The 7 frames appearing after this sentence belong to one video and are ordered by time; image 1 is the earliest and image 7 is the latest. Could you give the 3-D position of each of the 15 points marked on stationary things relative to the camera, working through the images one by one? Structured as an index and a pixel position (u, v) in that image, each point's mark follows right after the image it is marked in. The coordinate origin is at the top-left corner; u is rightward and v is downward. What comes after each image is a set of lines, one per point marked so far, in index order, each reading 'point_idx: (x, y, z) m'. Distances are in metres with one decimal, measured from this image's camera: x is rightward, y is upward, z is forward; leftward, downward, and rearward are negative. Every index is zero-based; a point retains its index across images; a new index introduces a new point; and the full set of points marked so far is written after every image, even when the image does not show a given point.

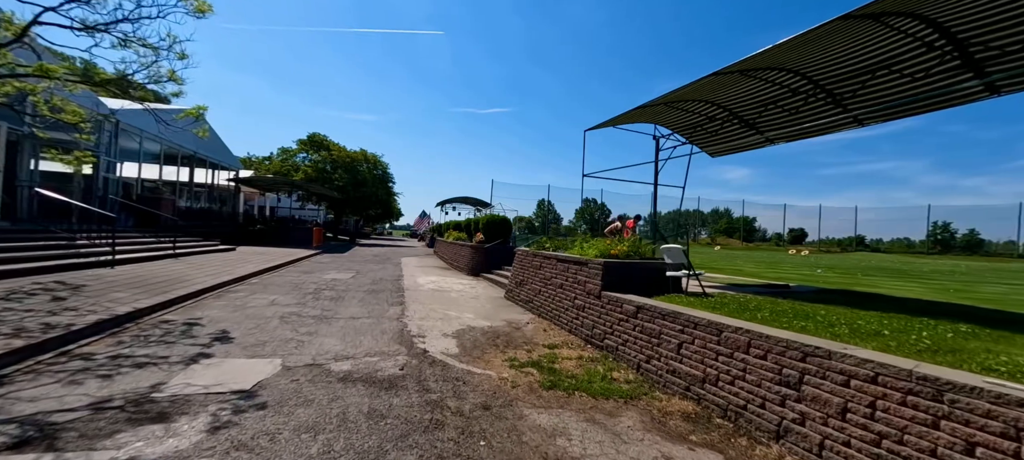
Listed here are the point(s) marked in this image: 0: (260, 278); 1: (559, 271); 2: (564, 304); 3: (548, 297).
0: (-6.7, -1.3, +10.5) m
1: (+0.9, -0.8, +7.6) m
2: (+0.9, -1.3, +7.1) m
3: (+0.7, -1.3, +7.7) m
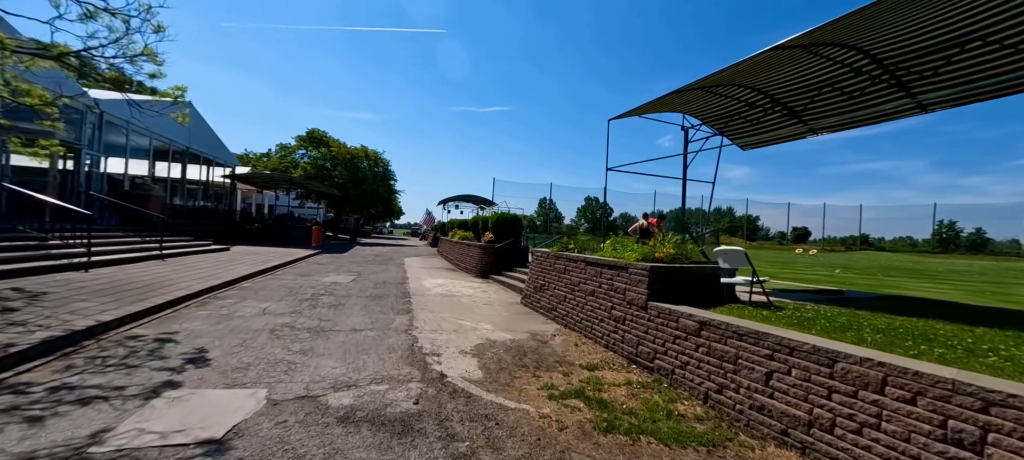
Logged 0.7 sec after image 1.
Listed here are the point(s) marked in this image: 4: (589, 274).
0: (-6.3, -1.3, +9.5) m
1: (+1.3, -0.8, +6.7) m
2: (+1.3, -1.3, +6.2) m
3: (+1.1, -1.3, +6.8) m
4: (+1.3, -0.7, +6.7) m
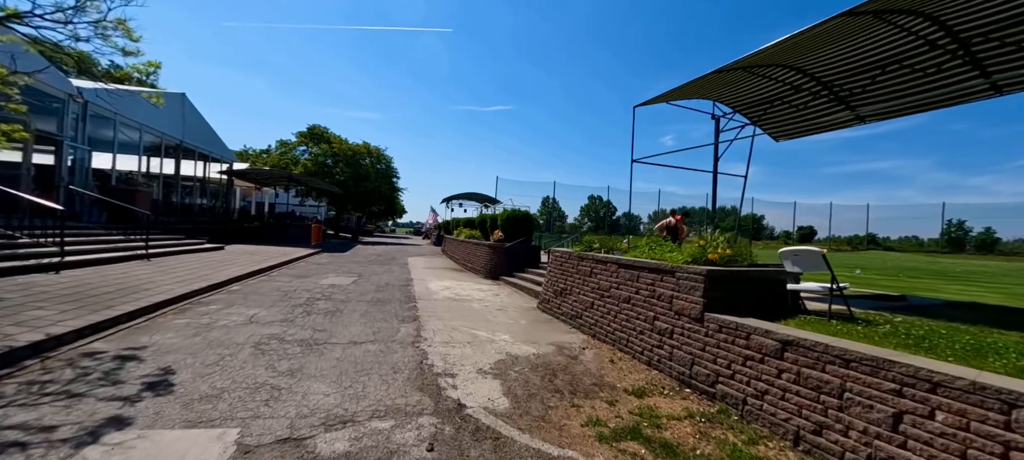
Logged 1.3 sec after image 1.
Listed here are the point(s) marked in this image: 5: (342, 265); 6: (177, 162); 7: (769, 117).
0: (-6.0, -1.2, +8.7) m
1: (+1.6, -0.7, +5.8) m
2: (+1.7, -1.3, +5.3) m
3: (+1.4, -1.3, +6.0) m
4: (+1.6, -0.7, +5.9) m
5: (-6.0, -1.2, +13.9) m
6: (-15.1, +3.1, +17.7) m
7: (+6.2, +2.7, +9.5) m
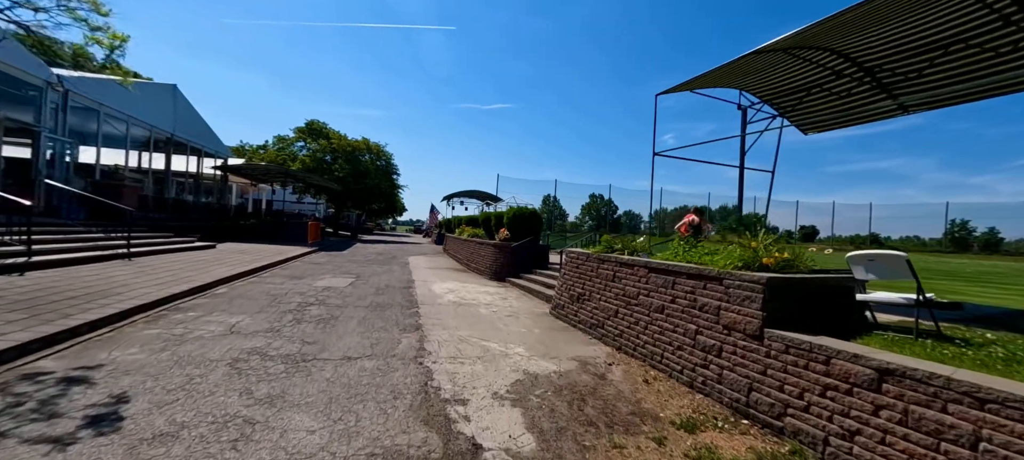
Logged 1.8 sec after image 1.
0: (-5.7, -1.2, +8.0) m
1: (+1.8, -0.7, +5.1) m
2: (+1.9, -1.3, +4.6) m
3: (+1.7, -1.3, +5.3) m
4: (+1.8, -0.7, +5.2) m
5: (-5.8, -1.2, +13.2) m
6: (-14.9, +3.2, +17.0) m
7: (+6.4, +2.7, +8.8) m
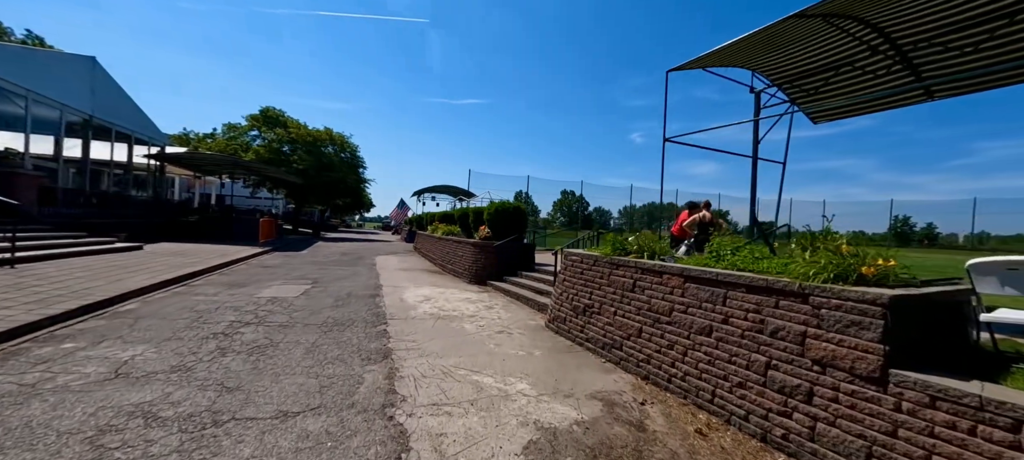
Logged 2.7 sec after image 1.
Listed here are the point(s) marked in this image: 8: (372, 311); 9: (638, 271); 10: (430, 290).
0: (-5.9, -1.2, +6.3) m
1: (+1.8, -0.7, +4.0) m
2: (+1.9, -1.3, +3.5) m
3: (+1.7, -1.2, +4.1) m
4: (+1.8, -0.7, +4.0) m
5: (-6.3, -1.1, +11.5) m
6: (-15.7, +3.2, +14.5) m
7: (+6.1, +2.8, +8.0) m
8: (-2.4, -1.4, +6.7) m
9: (+1.5, -0.5, +4.8) m
10: (-1.9, -1.4, +8.9) m
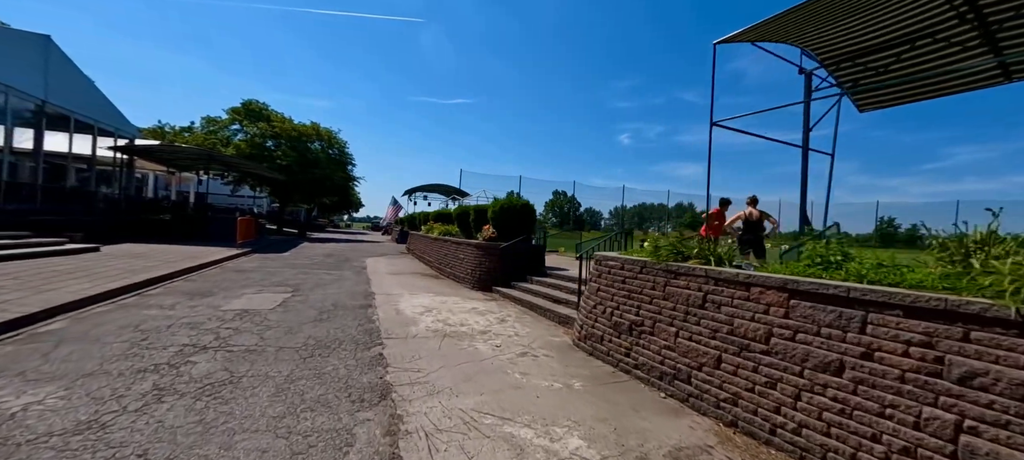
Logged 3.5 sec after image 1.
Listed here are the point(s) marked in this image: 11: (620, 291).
0: (-5.6, -1.1, +5.1) m
1: (+2.2, -0.7, +2.9) m
2: (+2.3, -1.2, +2.4) m
3: (+2.0, -1.2, +3.1) m
4: (+2.2, -0.7, +3.0) m
5: (-6.2, -1.1, +10.2) m
6: (-15.6, +3.3, +13.0) m
7: (+6.4, +2.8, +7.0) m
8: (-2.1, -1.4, +5.6) m
9: (+1.9, -0.5, +3.7) m
10: (-1.6, -1.3, +7.8) m
11: (+1.3, -0.8, +4.7) m
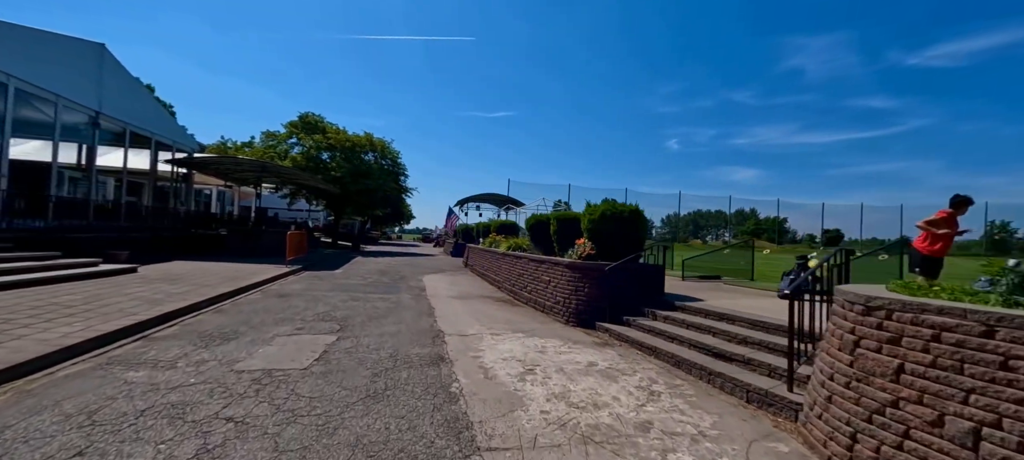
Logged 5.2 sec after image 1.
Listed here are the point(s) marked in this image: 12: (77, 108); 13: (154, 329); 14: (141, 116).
0: (-4.2, -1.4, +3.3) m
1: (+3.4, -0.8, +0.3) m
2: (+3.4, -1.3, -0.2) m
3: (+3.2, -1.3, +0.5) m
4: (+3.4, -0.7, +0.4) m
5: (-4.1, -1.4, +8.5) m
6: (-13.2, +2.7, +12.5) m
7: (+8.0, +2.7, +4.0) m
8: (-0.6, -1.6, +3.4) m
9: (+3.1, -0.6, +1.1) m
10: (+0.1, -1.6, +5.5) m
11: (+2.7, -0.9, +2.2) m
12: (-12.9, +3.6, +11.7) m
13: (-4.9, -1.3, +5.4) m
14: (-13.7, +4.1, +14.7) m
